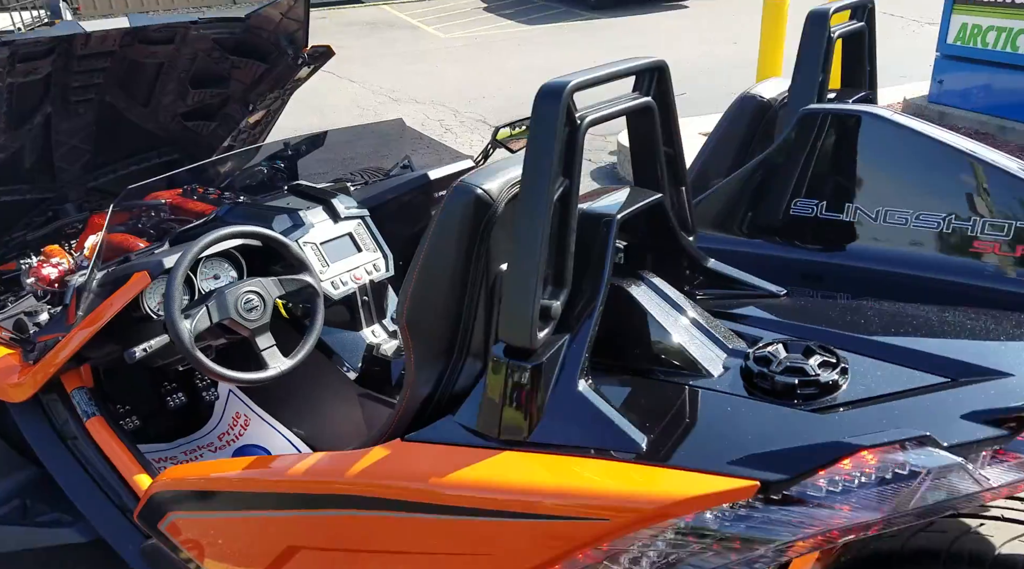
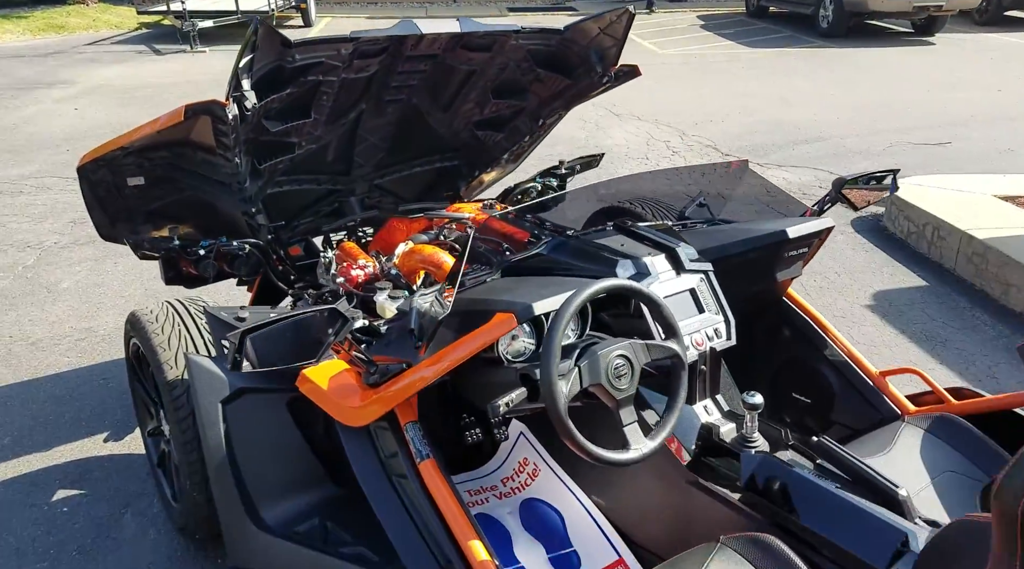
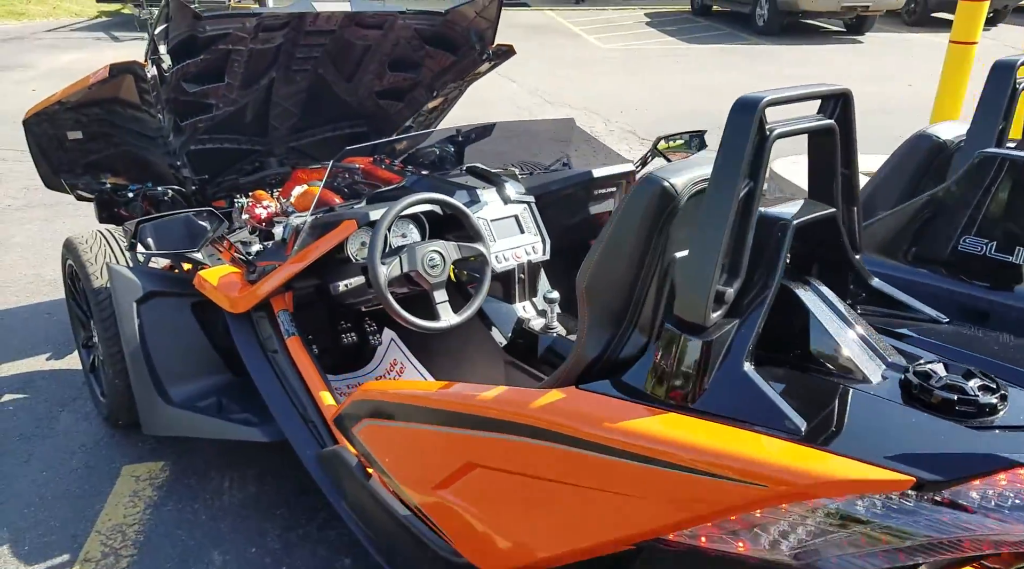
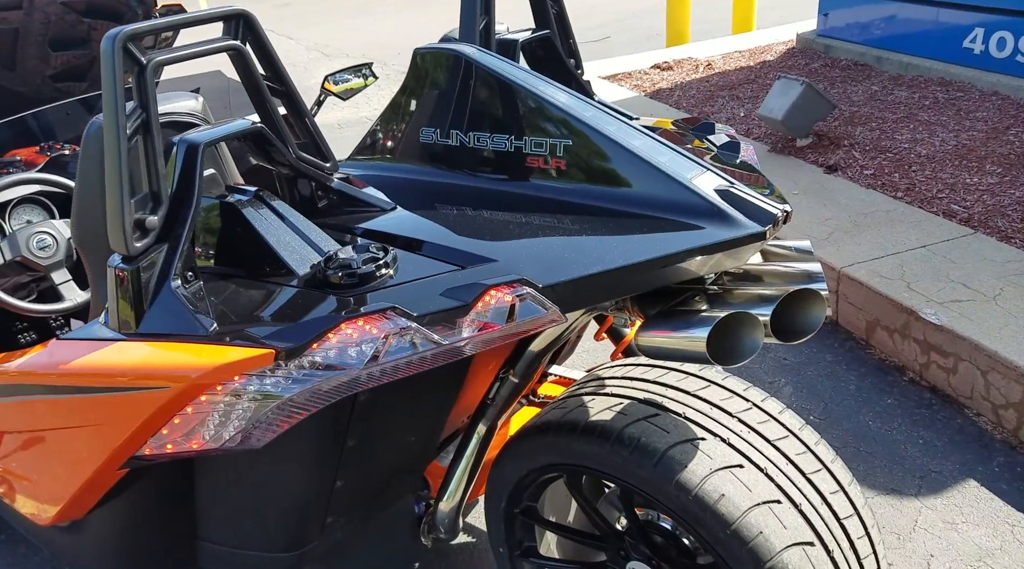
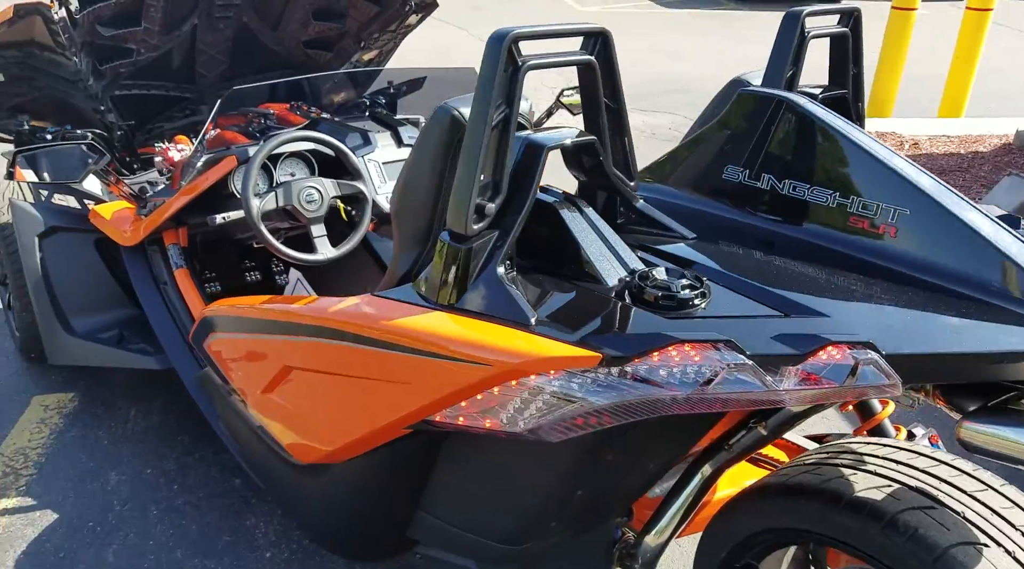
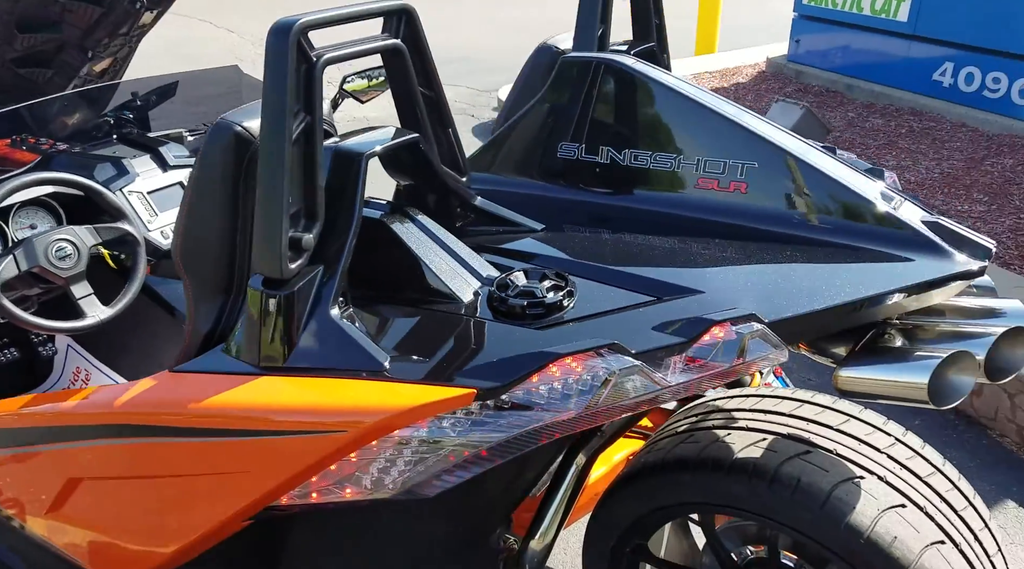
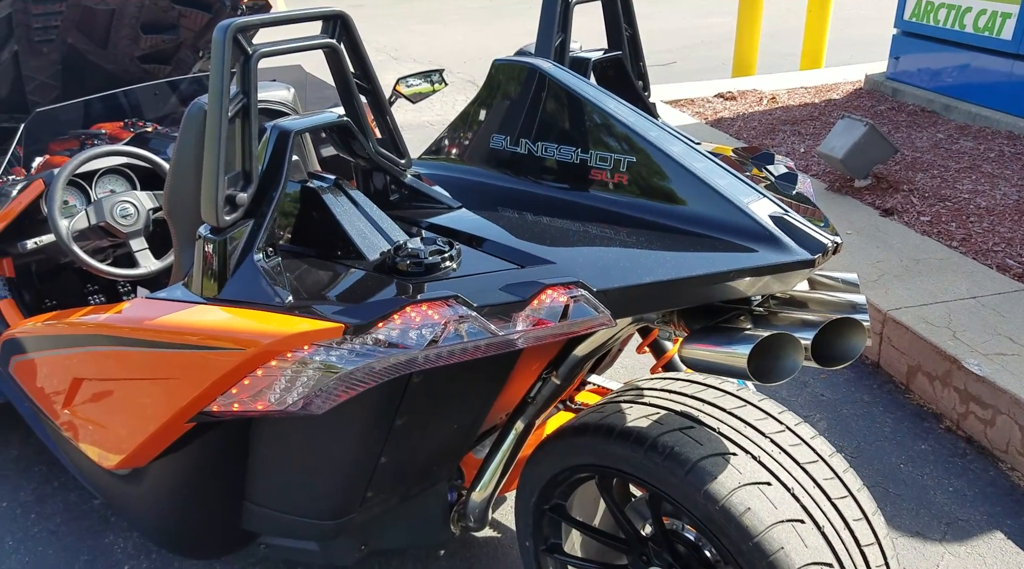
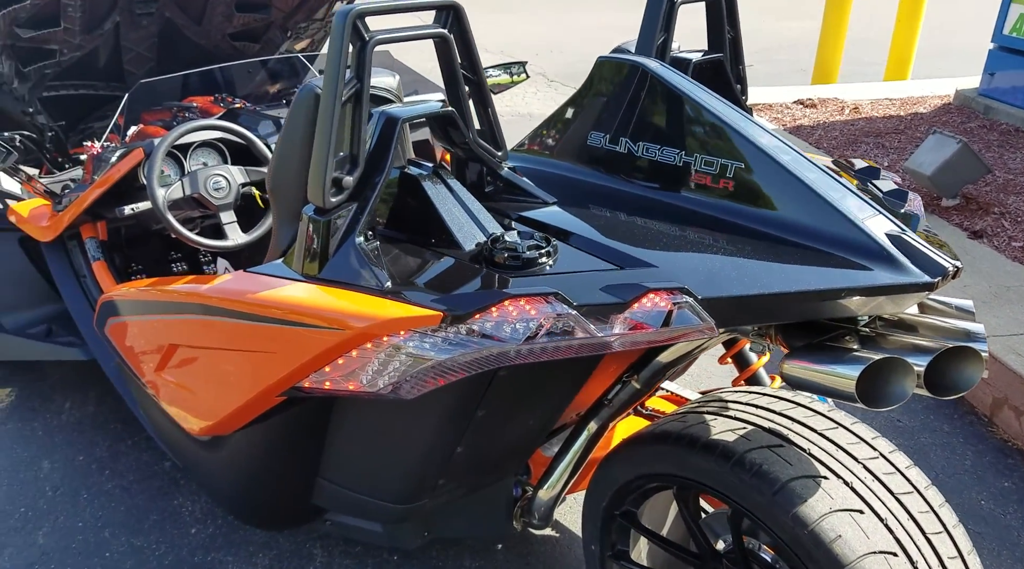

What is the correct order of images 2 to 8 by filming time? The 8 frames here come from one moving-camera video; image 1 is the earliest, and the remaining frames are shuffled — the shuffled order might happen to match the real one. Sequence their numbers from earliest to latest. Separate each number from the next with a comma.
6, 4, 7, 8, 5, 3, 2
